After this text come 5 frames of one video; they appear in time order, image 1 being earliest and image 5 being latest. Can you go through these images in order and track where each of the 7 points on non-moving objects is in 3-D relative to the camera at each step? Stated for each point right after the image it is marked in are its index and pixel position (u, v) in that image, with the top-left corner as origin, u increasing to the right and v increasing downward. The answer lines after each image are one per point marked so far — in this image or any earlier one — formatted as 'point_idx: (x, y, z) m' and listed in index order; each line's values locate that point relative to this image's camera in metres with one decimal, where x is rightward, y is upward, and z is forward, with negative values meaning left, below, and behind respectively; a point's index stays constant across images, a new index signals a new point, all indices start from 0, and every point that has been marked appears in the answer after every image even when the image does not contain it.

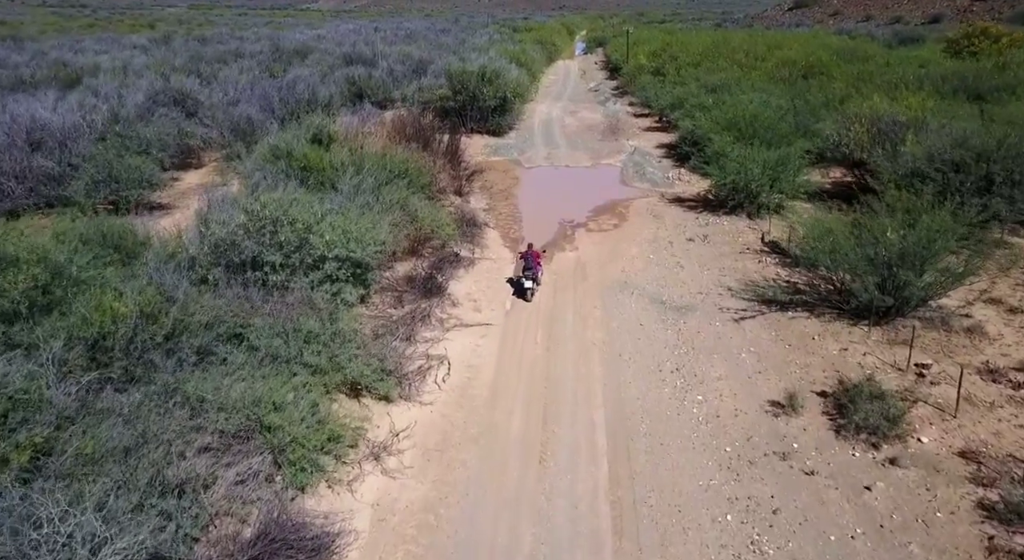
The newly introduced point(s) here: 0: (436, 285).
0: (-1.1, -0.1, +8.0) m
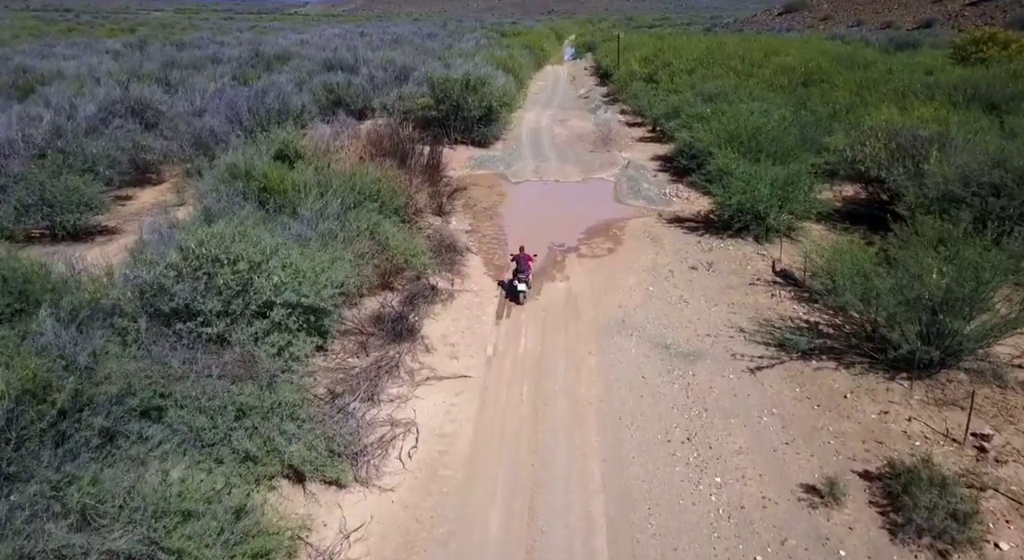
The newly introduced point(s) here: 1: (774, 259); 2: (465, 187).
0: (-1.3, -0.6, +6.9) m
1: (+4.1, +0.3, +8.8) m
2: (-1.1, +2.1, +13.4) m
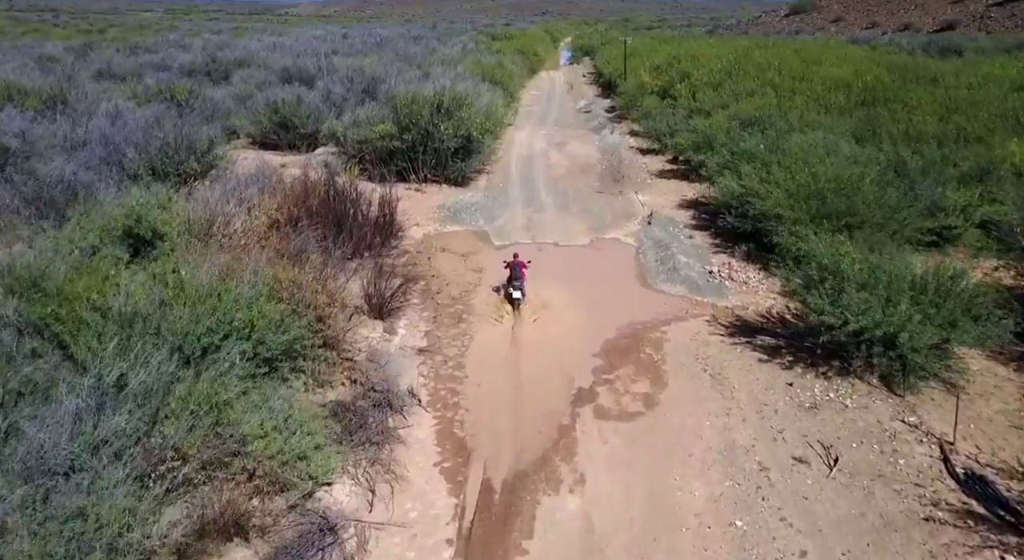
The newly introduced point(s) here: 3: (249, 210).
0: (-1.5, -2.3, +3.1) m
1: (+3.8, -1.4, +5.1) m
2: (-1.4, +0.3, +9.6) m
3: (-3.9, +1.1, +8.5) m
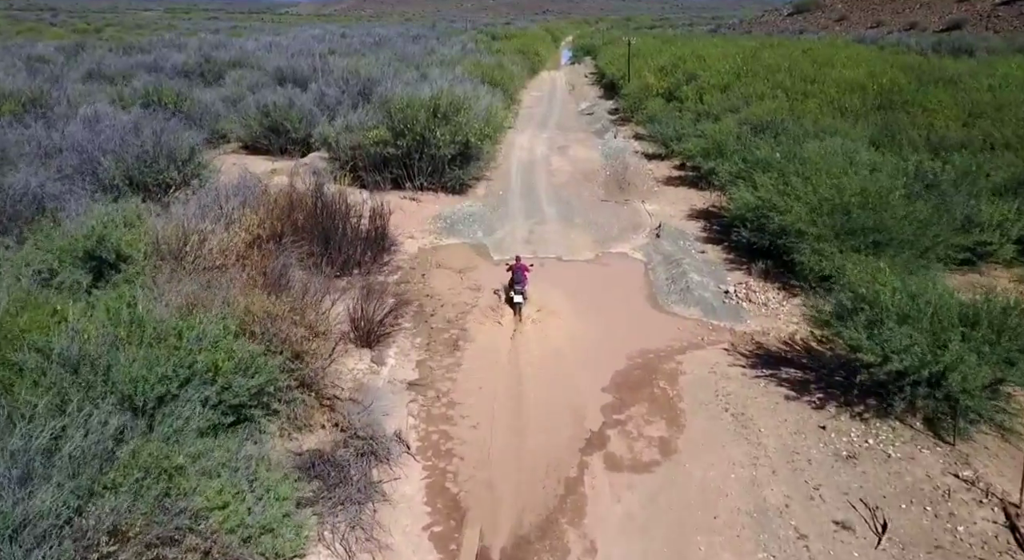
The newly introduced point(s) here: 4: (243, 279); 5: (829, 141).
0: (-1.5, -2.6, +2.5) m
1: (+3.8, -1.7, +4.4) m
2: (-1.4, +0.1, +9.0) m
3: (-3.9, +0.8, +7.9) m
4: (-3.1, +0.1, +6.6) m
5: (+6.3, +2.8, +11.2) m
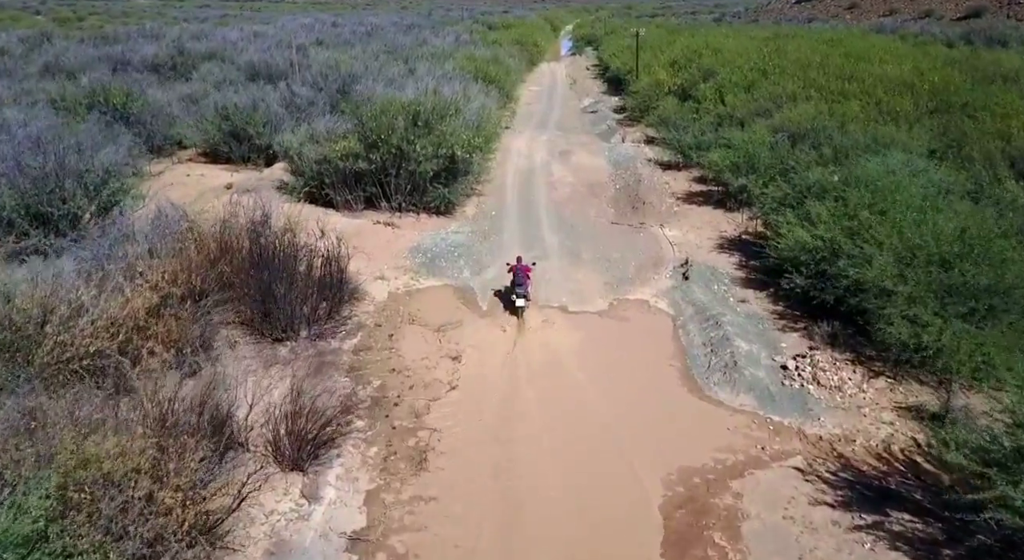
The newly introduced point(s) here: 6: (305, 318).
0: (-1.6, -3.5, +0.6) m
1: (+3.7, -2.6, +2.5) m
2: (-1.5, -0.7, +7.0) m
3: (-4.0, 0.0, +5.9) m
4: (-3.2, -0.7, +4.6) m
5: (+6.2, +2.0, +9.3) m
6: (-2.5, -0.5, +6.9) m
